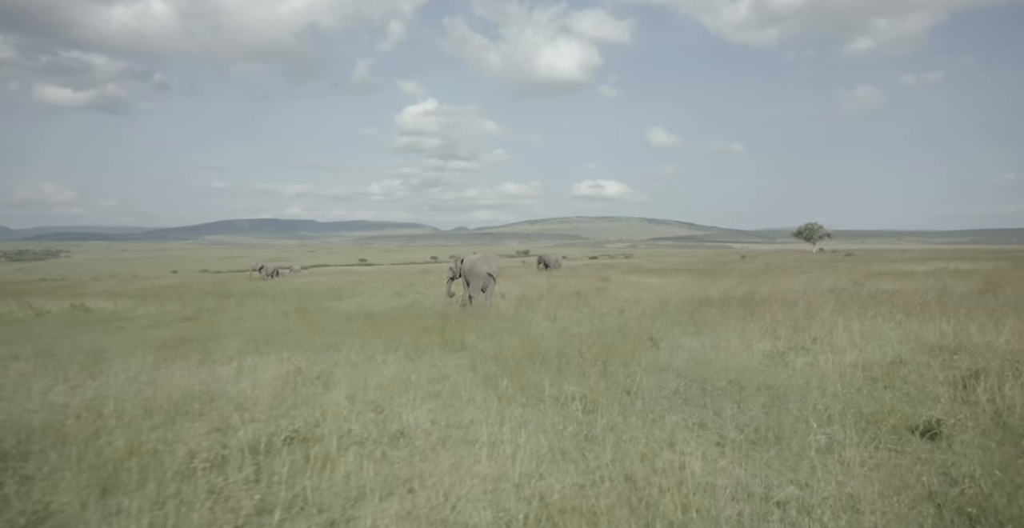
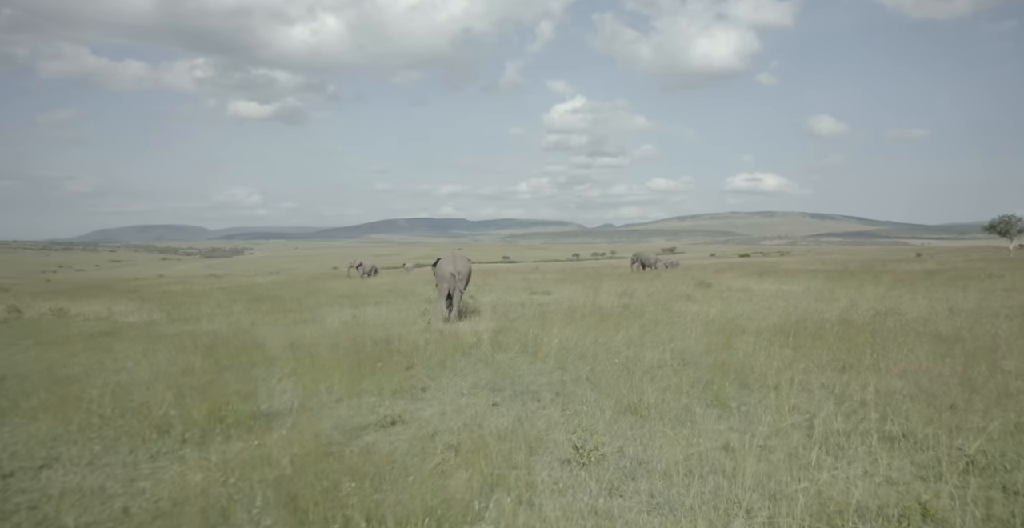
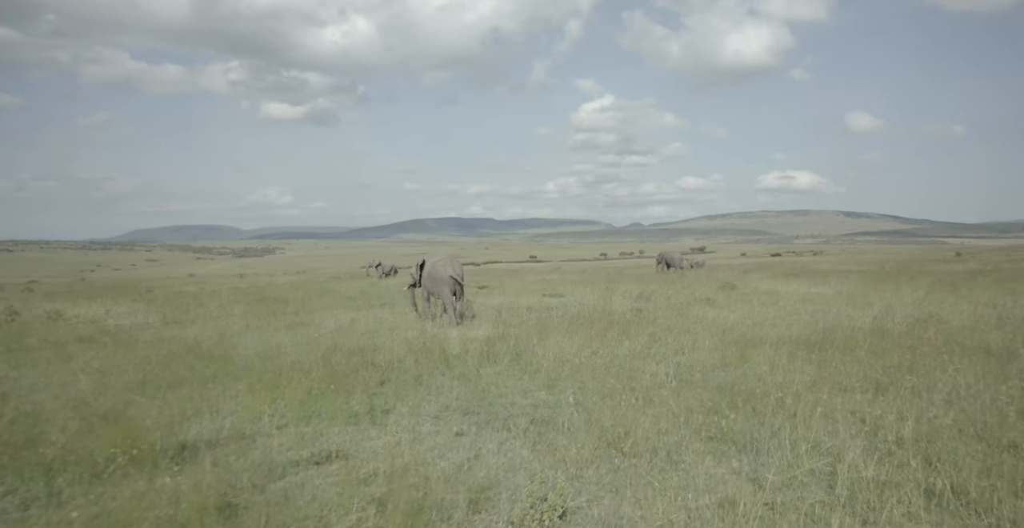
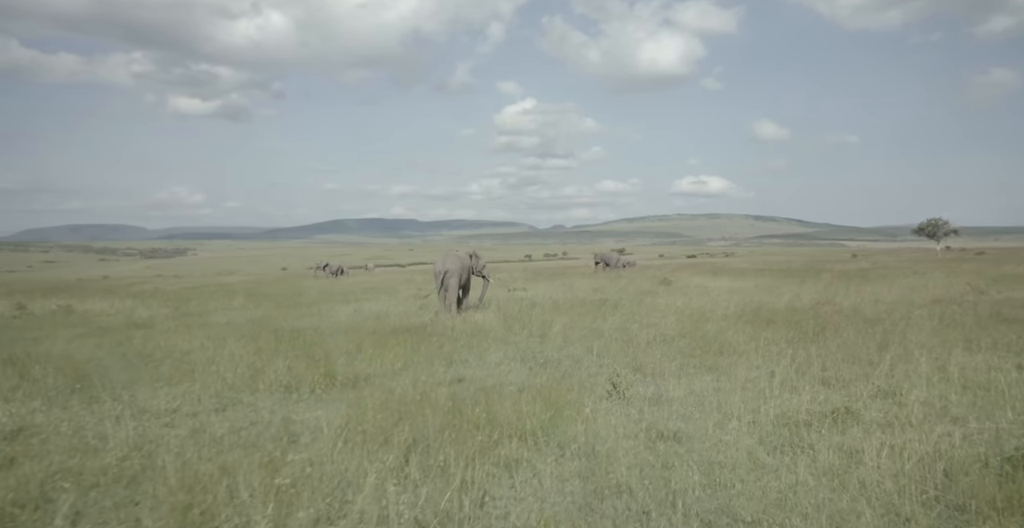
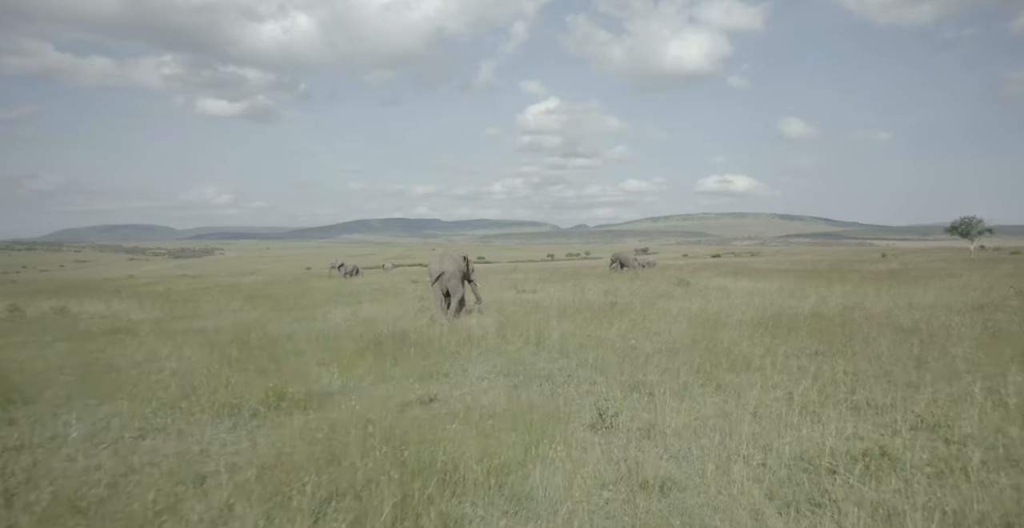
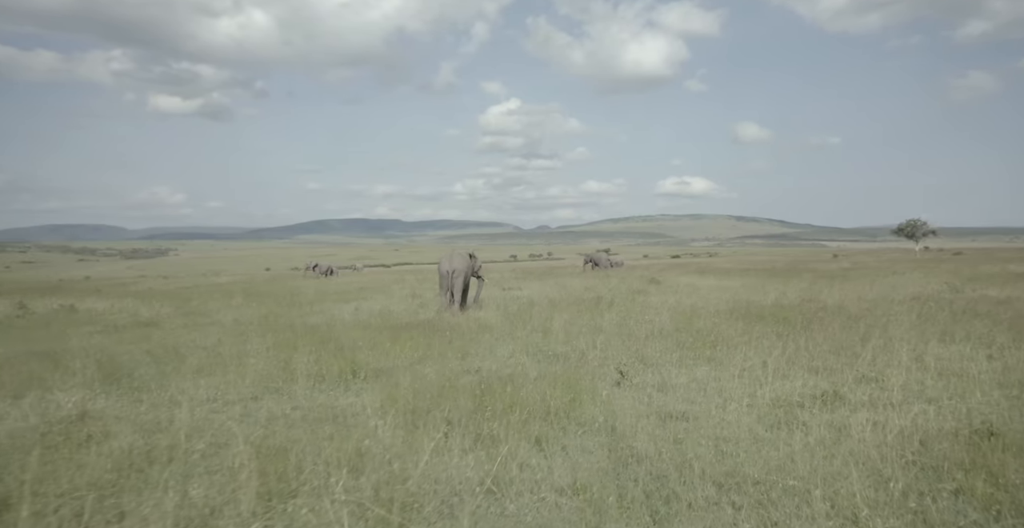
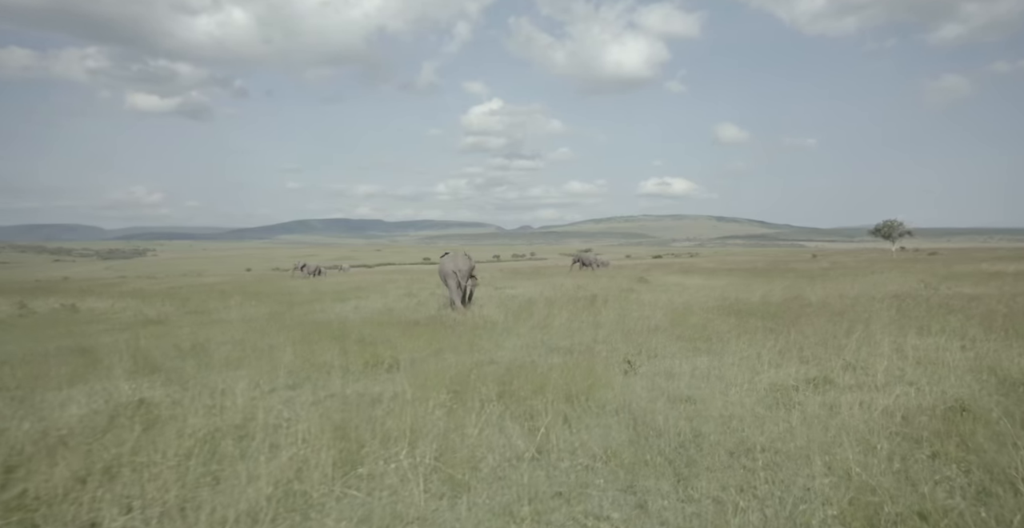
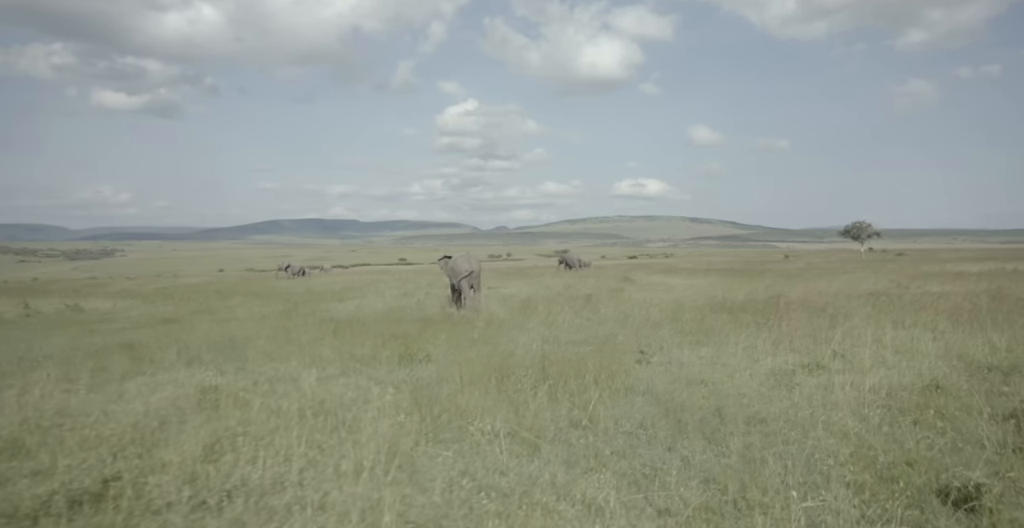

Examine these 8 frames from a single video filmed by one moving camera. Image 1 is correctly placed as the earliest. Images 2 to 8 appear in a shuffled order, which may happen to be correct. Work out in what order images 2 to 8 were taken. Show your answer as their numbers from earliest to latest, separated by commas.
8, 7, 6, 4, 5, 2, 3
